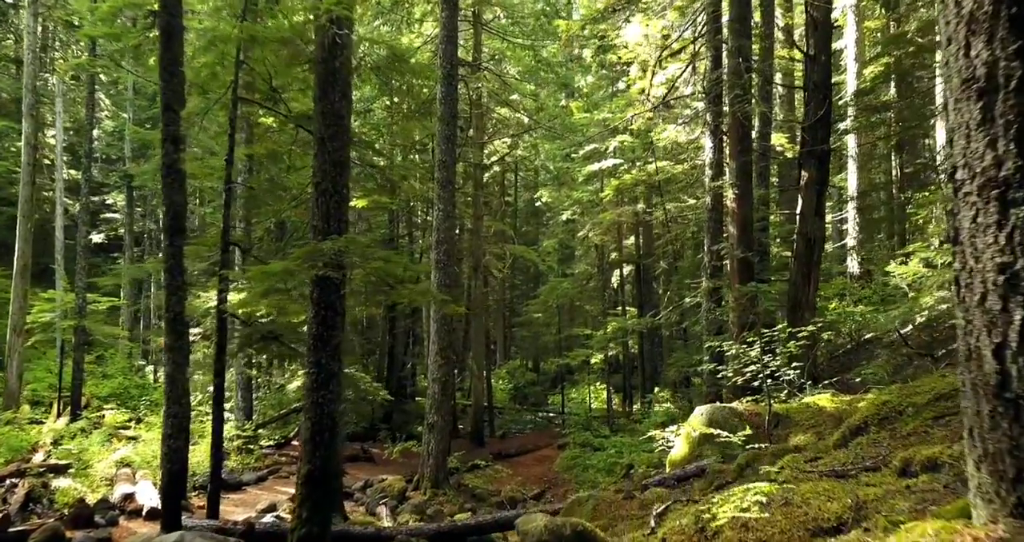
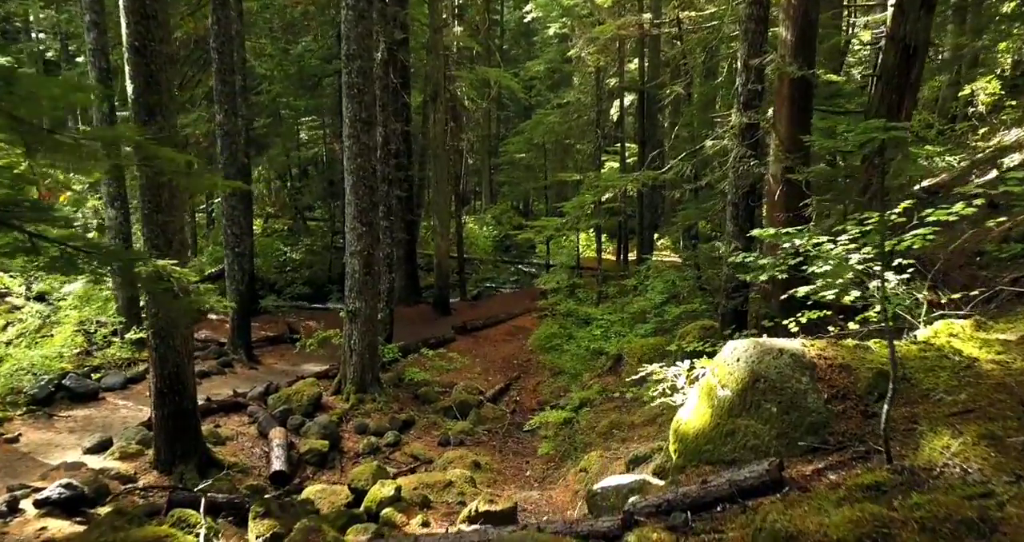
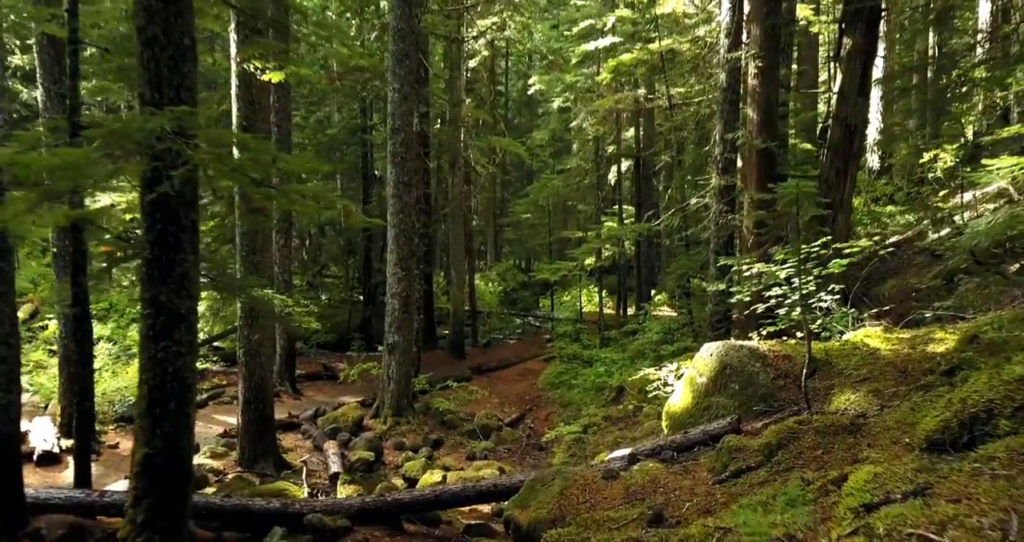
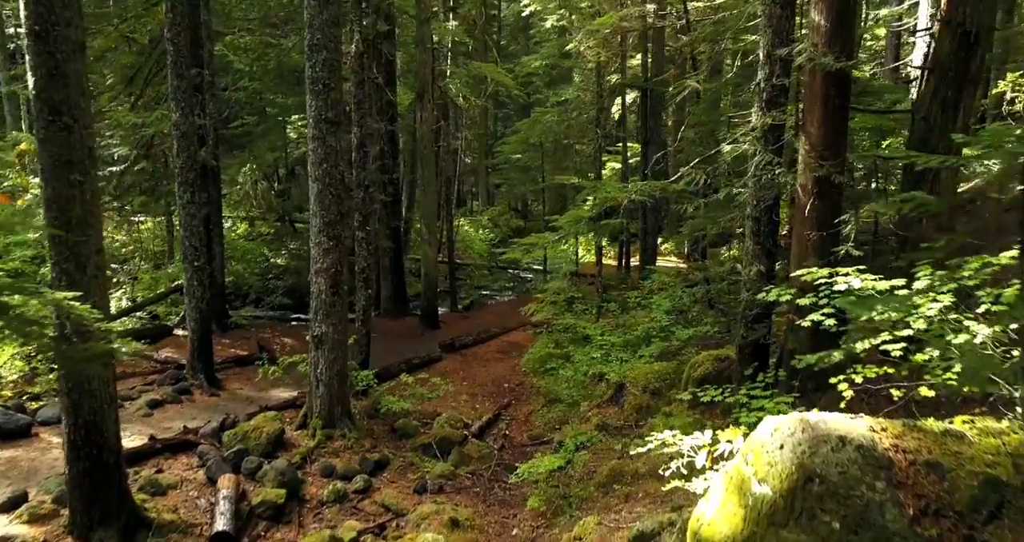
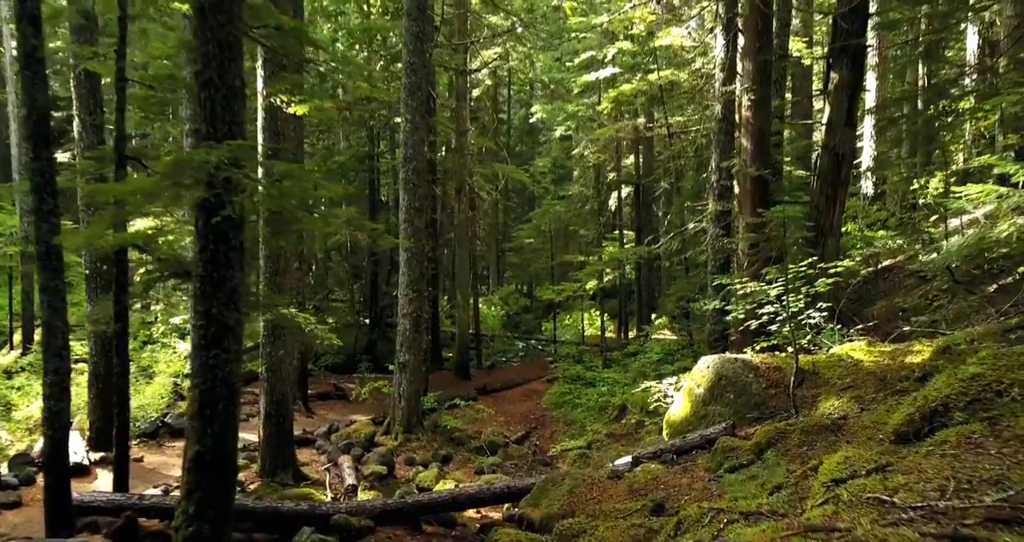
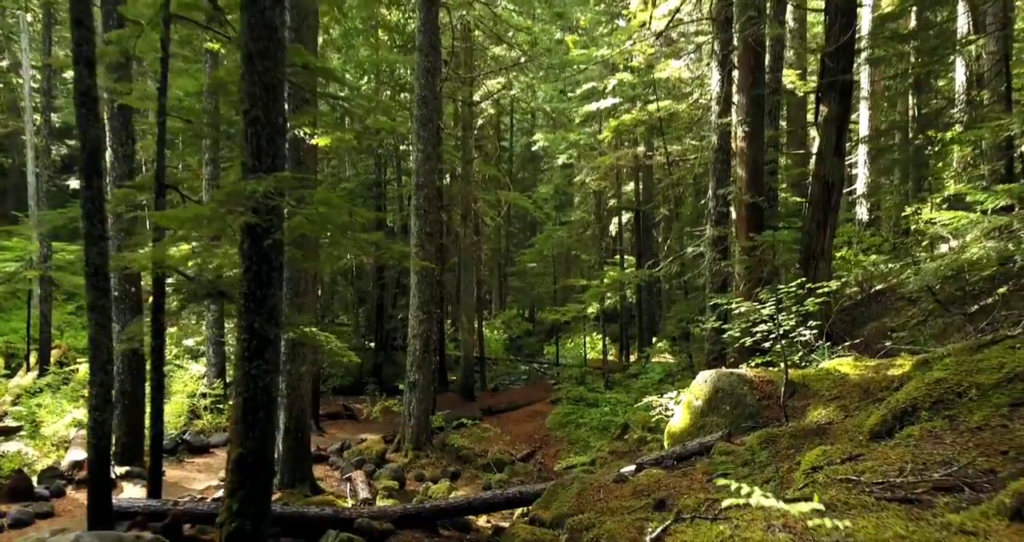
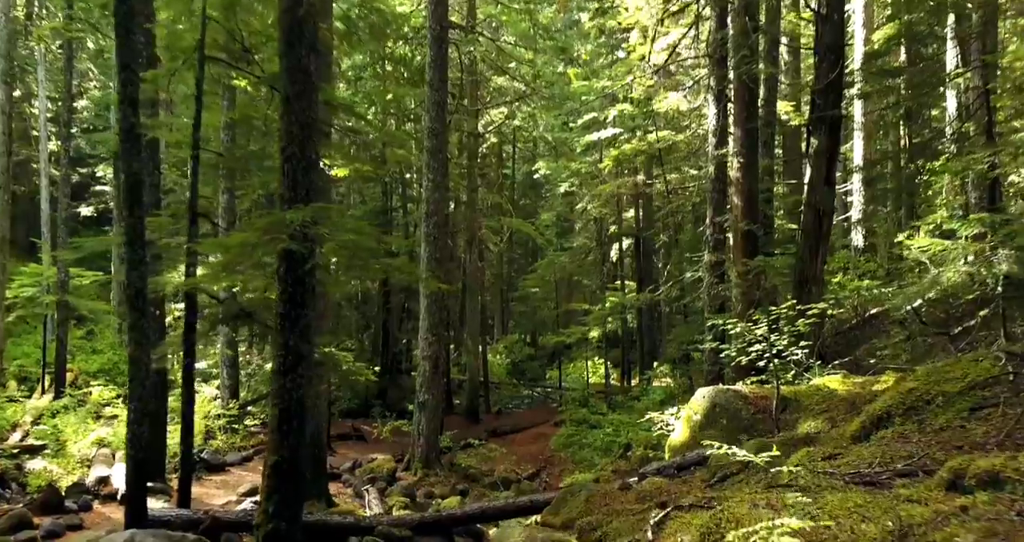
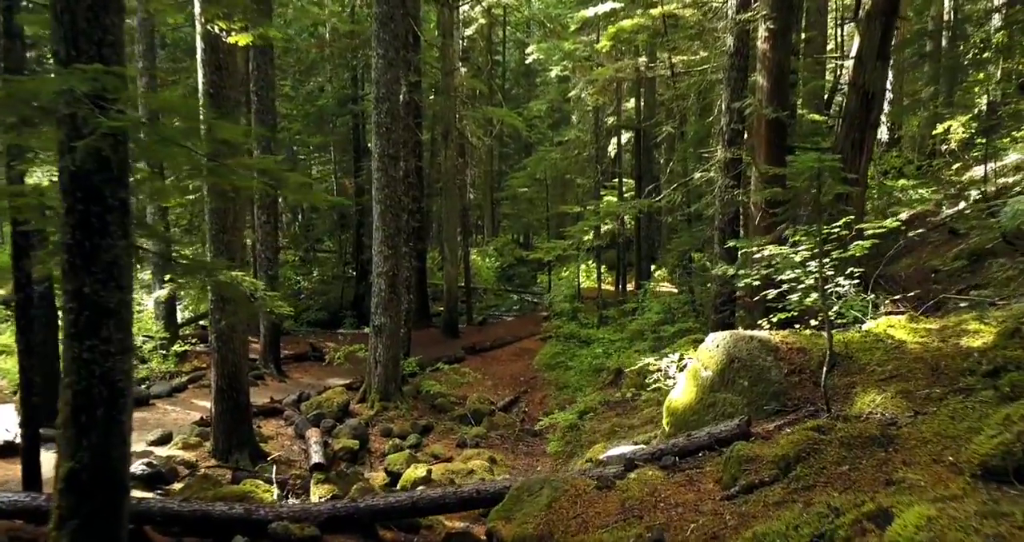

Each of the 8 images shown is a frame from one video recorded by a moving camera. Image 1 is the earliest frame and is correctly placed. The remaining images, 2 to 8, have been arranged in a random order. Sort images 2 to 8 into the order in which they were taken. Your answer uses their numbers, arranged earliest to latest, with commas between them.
7, 6, 5, 3, 8, 2, 4
